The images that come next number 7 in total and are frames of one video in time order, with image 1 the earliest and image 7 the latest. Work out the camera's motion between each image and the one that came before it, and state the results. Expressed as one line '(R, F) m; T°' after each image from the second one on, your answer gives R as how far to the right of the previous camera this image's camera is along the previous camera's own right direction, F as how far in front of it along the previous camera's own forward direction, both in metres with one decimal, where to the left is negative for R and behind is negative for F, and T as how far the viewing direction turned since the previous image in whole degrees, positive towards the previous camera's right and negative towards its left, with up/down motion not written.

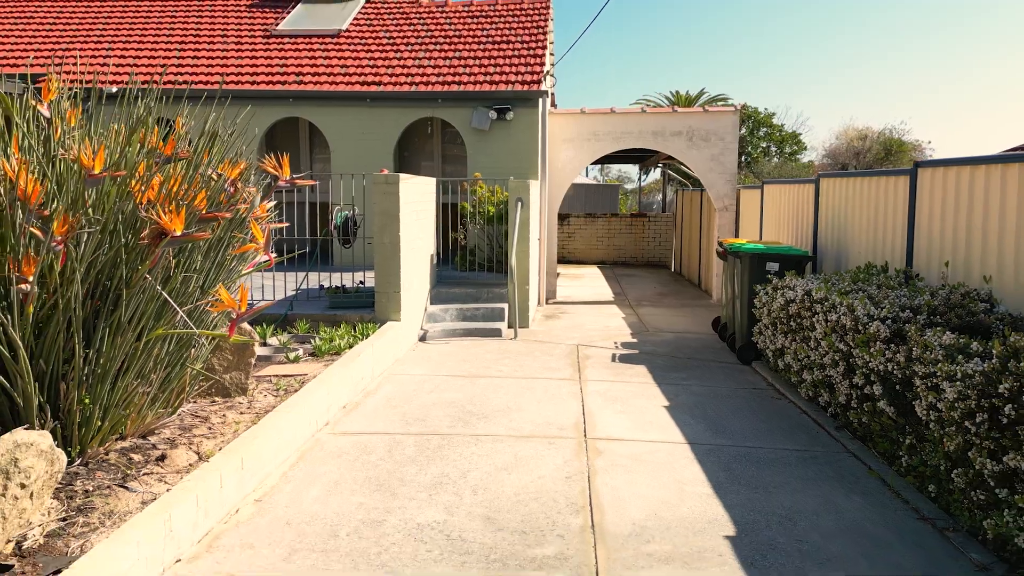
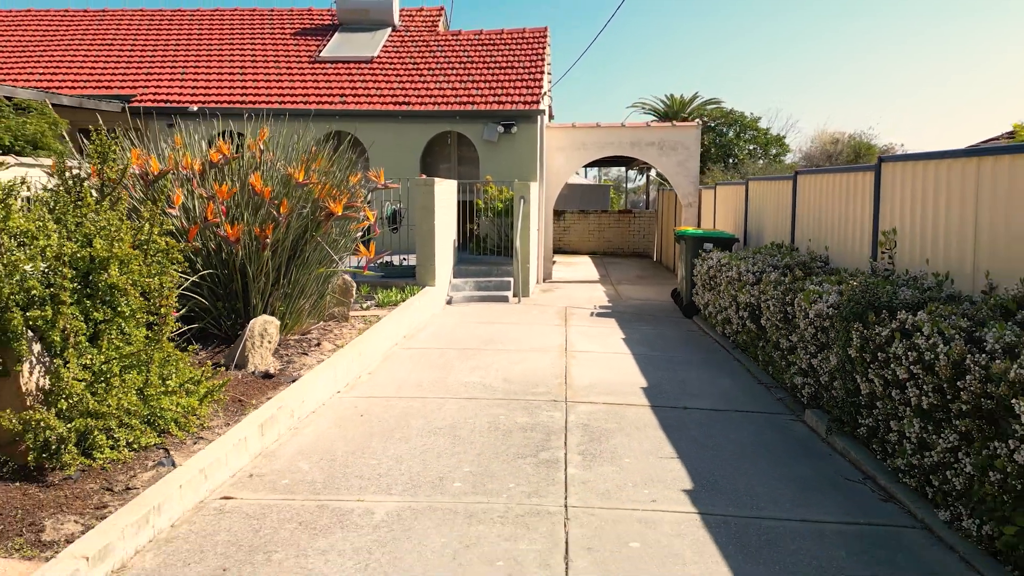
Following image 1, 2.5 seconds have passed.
(-0.1, -3.0) m; 0°
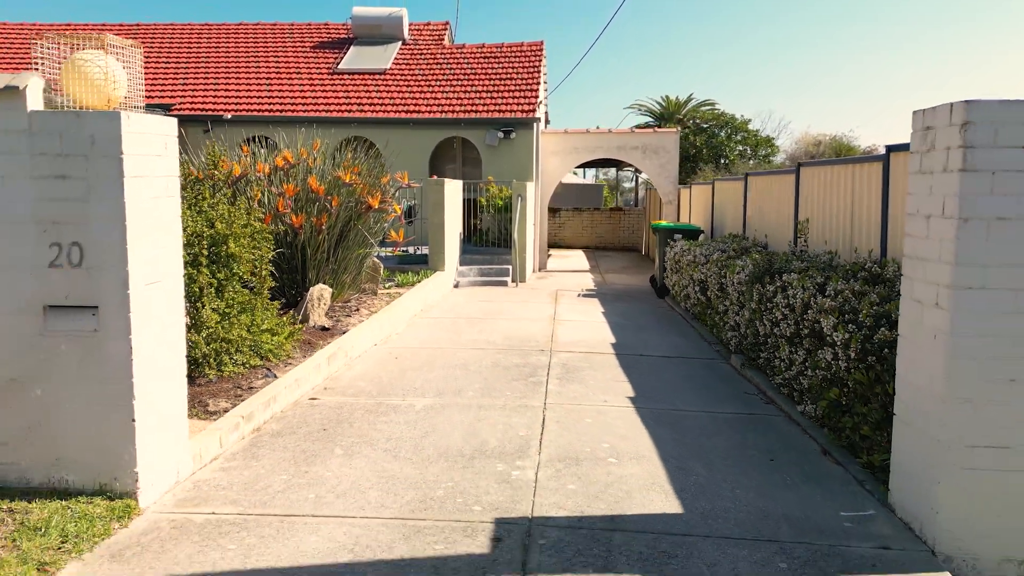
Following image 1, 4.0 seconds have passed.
(0.0, -2.0) m; 0°
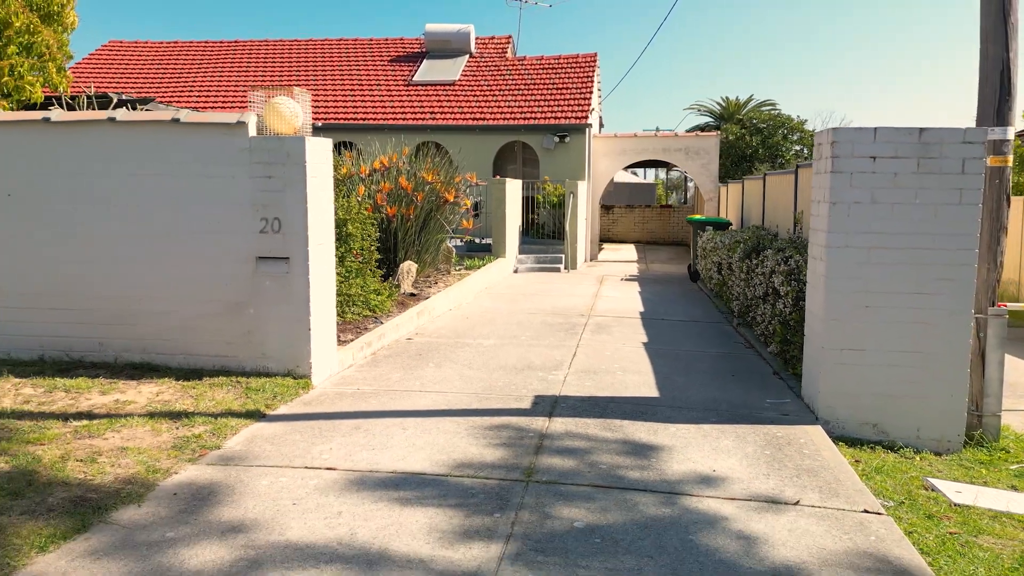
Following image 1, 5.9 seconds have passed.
(+0.2, -2.2) m; -4°
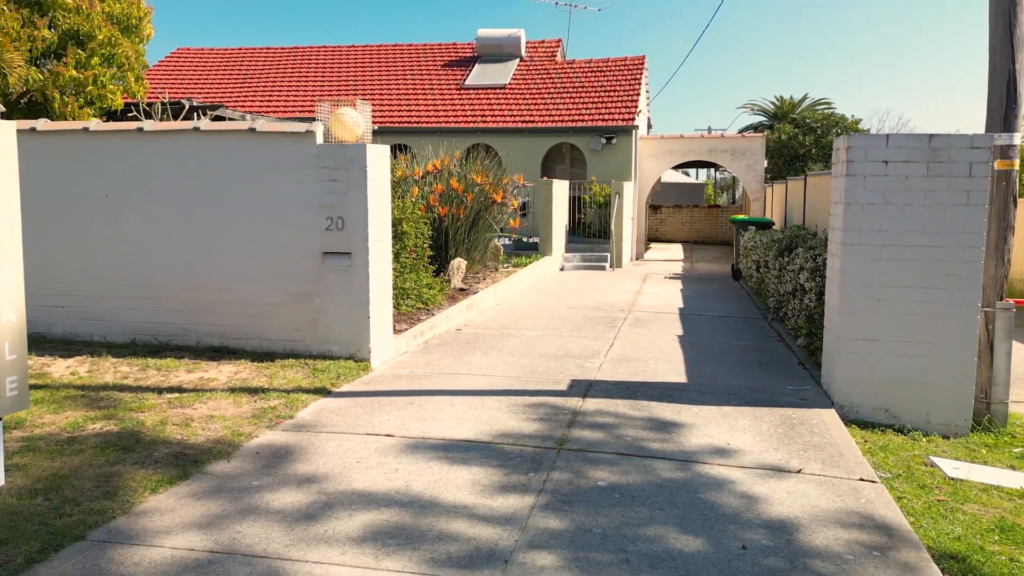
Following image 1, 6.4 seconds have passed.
(+0.1, -0.6) m; -3°
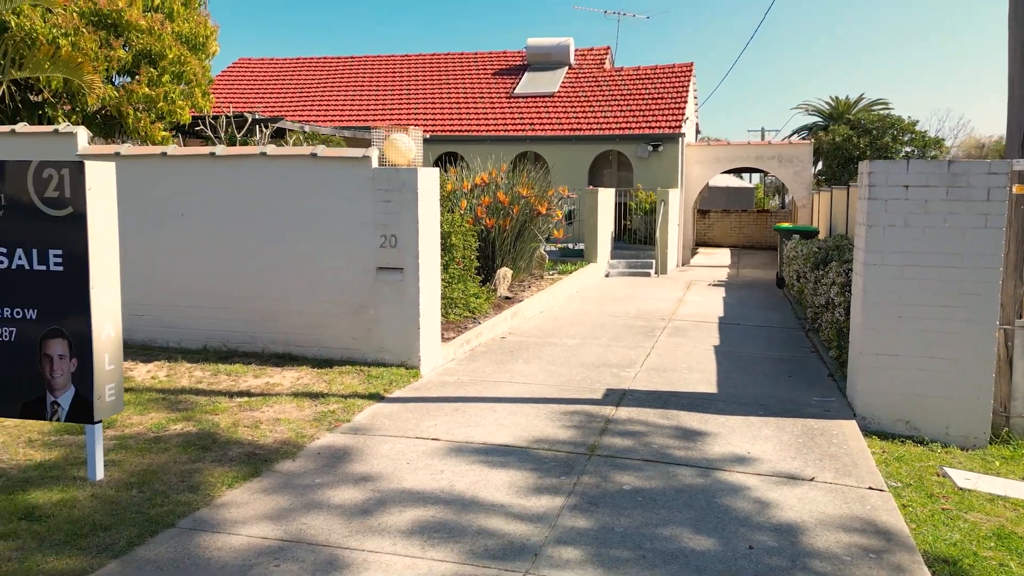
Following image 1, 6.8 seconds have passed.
(+0.1, -0.5) m; -3°
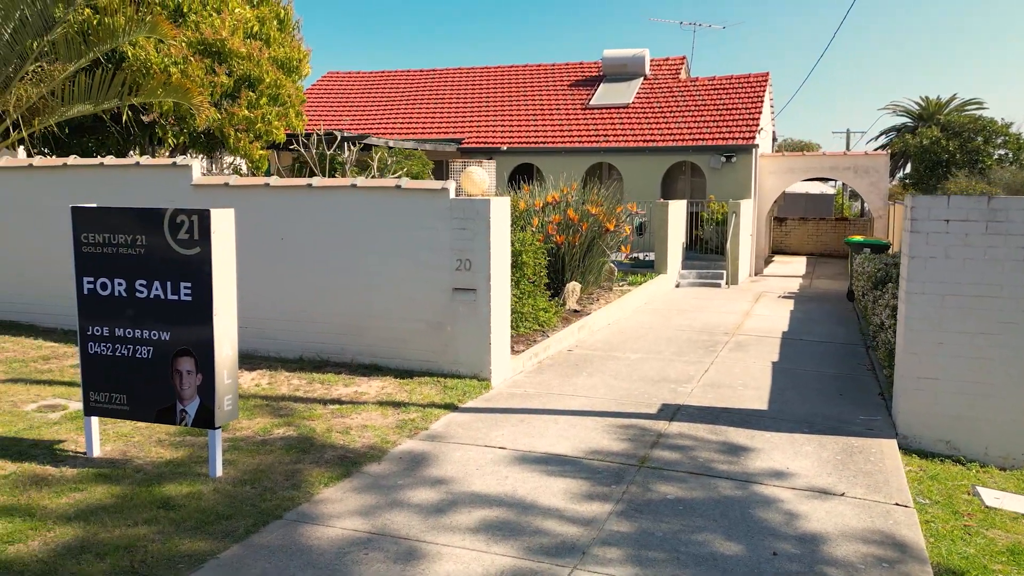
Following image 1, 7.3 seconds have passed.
(+0.1, -0.7) m; -5°
